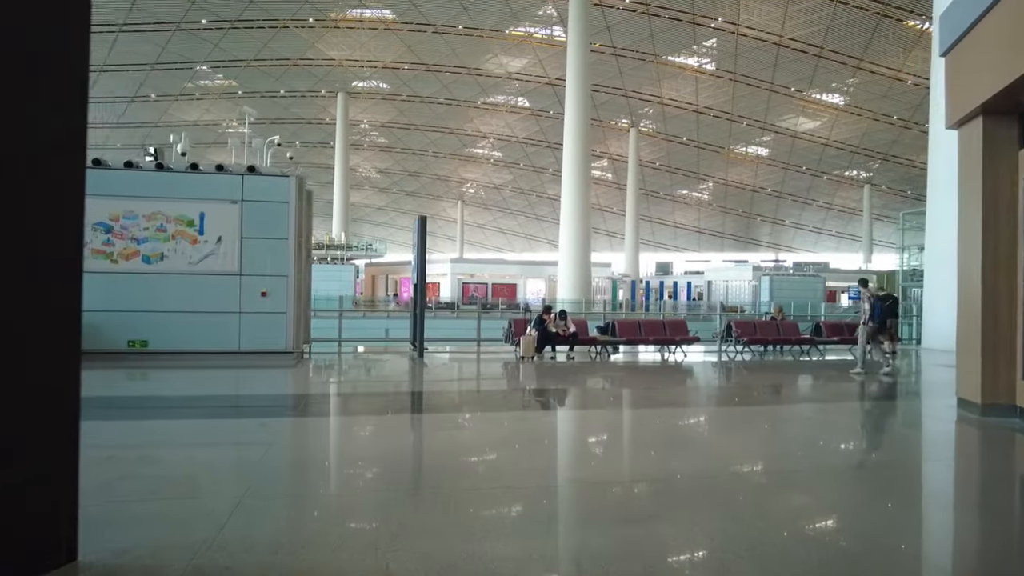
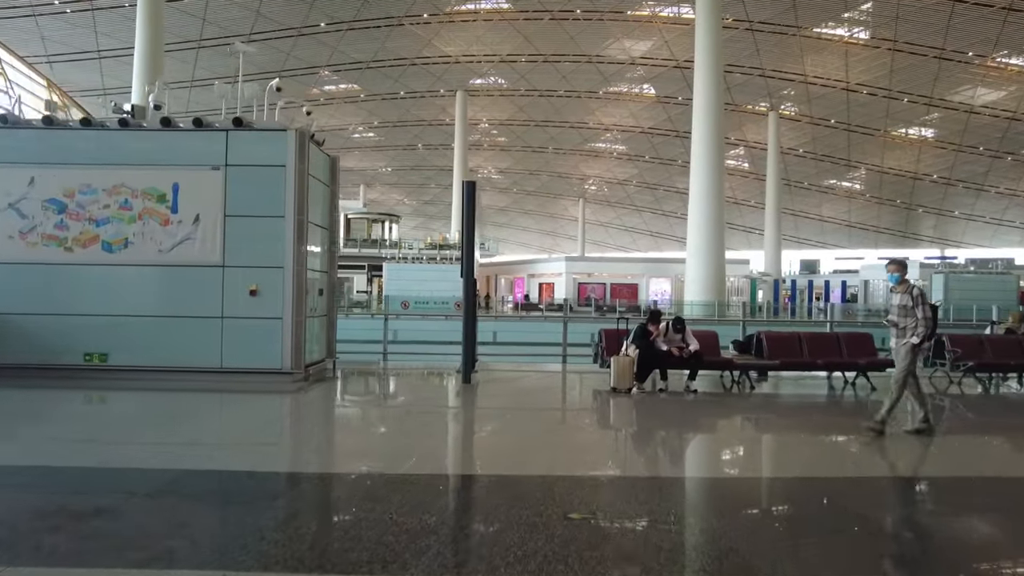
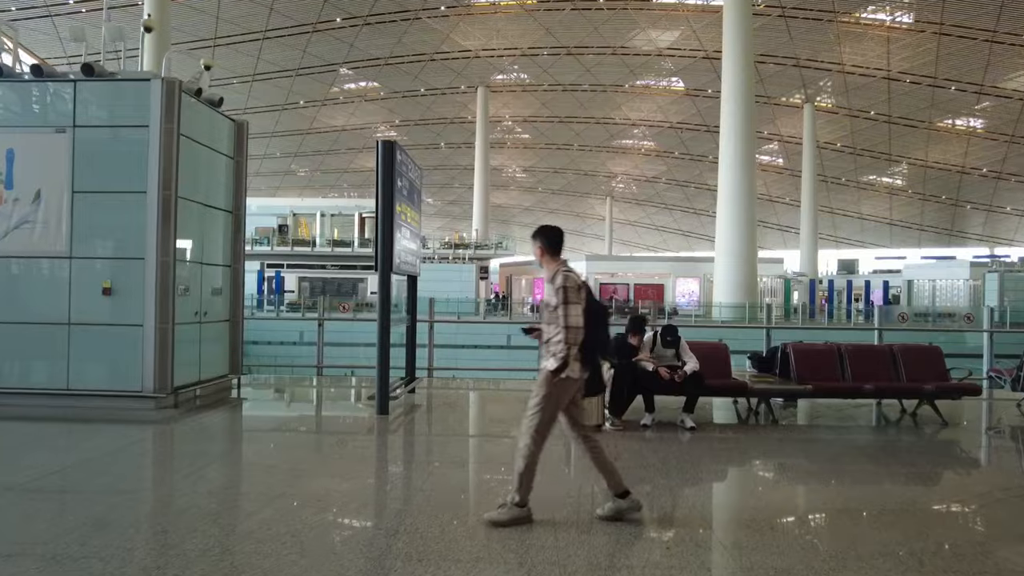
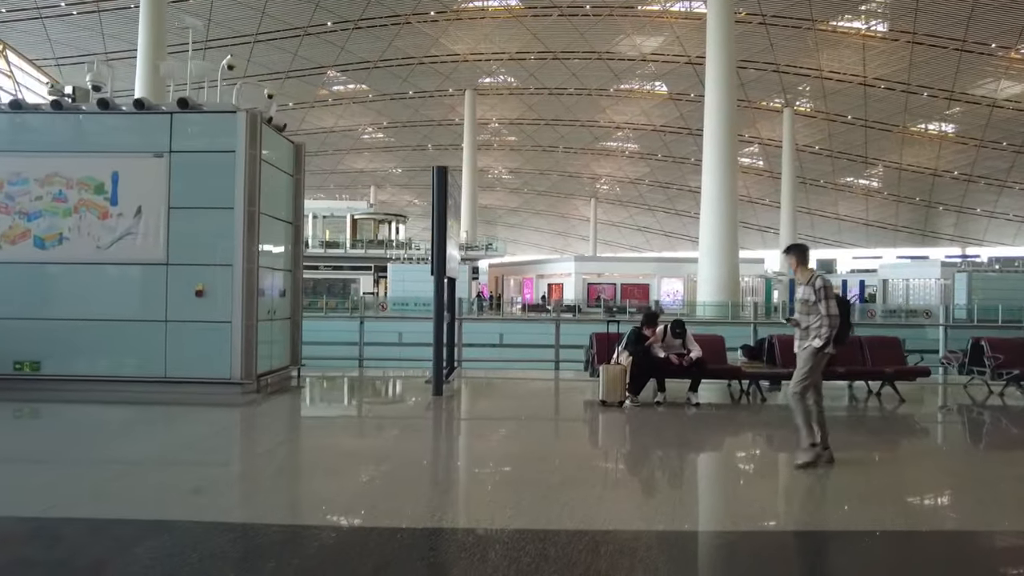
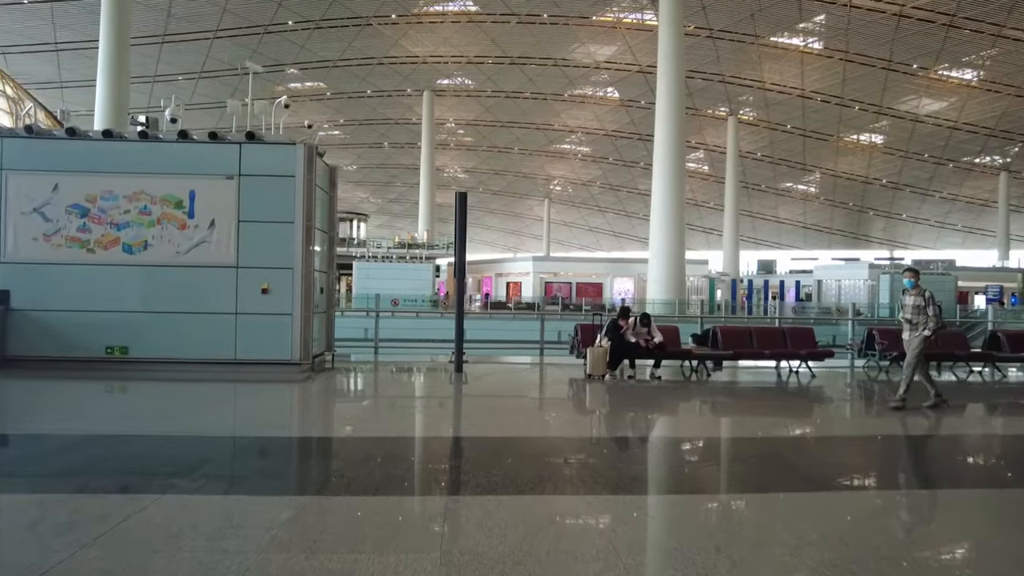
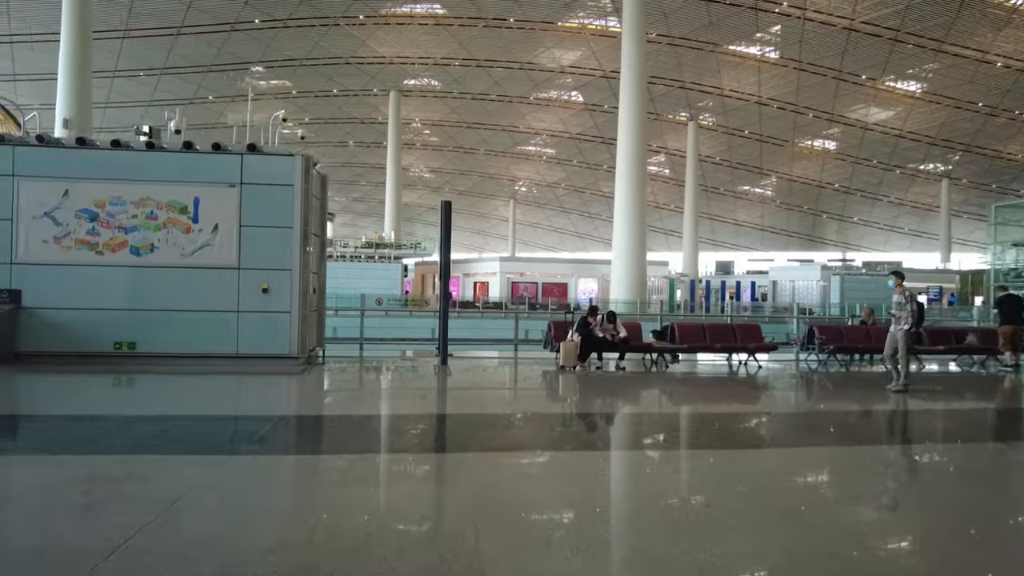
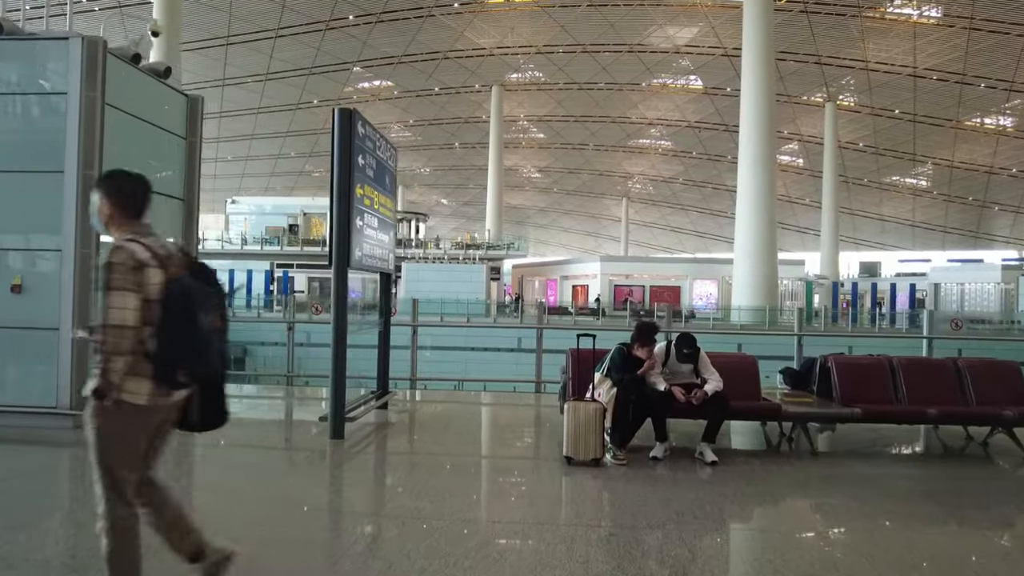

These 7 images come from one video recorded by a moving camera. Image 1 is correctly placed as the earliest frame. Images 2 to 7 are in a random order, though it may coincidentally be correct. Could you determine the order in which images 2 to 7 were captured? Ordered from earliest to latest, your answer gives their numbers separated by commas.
6, 5, 2, 4, 3, 7
